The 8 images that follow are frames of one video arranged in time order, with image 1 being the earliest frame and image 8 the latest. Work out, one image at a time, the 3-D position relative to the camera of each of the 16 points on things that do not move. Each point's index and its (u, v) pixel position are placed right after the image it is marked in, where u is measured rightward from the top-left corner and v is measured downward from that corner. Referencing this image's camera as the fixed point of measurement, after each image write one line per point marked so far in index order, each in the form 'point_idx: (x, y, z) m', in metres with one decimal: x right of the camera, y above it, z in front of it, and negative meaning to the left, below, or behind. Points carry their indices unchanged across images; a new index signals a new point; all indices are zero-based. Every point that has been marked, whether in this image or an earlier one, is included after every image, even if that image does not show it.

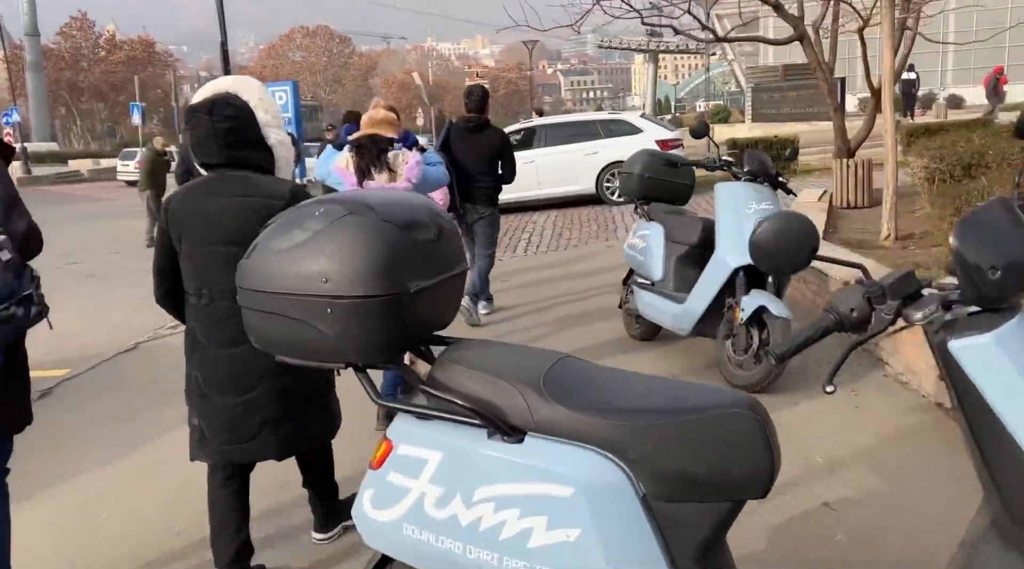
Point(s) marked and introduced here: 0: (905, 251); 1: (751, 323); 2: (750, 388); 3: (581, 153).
0: (+2.4, +0.2, +5.8) m
1: (+1.0, -0.2, +3.8) m
2: (+0.9, -0.4, +3.8) m
3: (+0.8, +1.6, +11.5) m
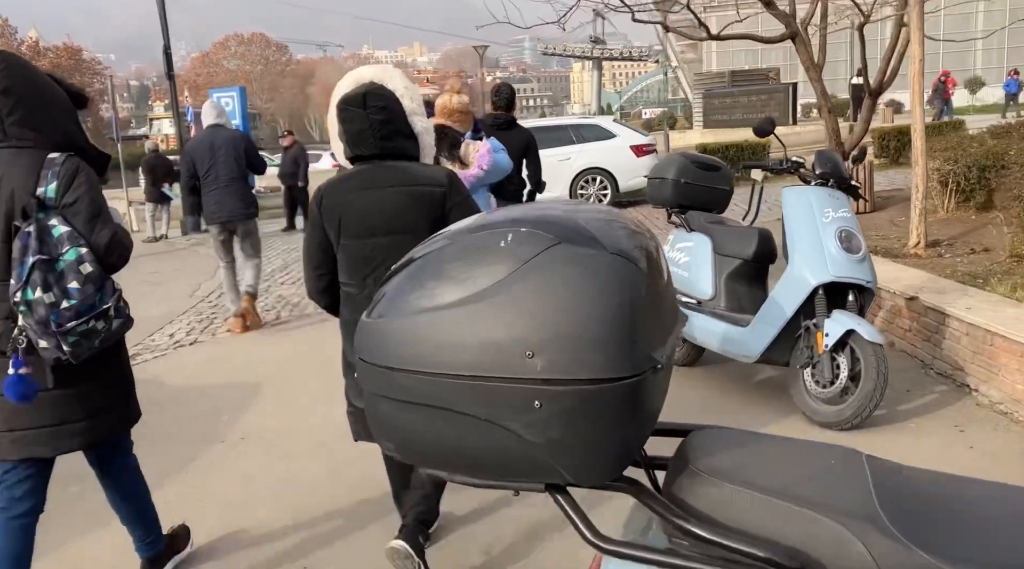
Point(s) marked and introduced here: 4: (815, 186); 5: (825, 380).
0: (+2.4, +0.1, +5.3) m
1: (+1.1, -0.2, +3.3) m
2: (+1.1, -0.5, +3.3) m
3: (+0.5, +1.5, +10.9) m
4: (+1.3, +0.4, +3.9) m
5: (+1.1, -0.3, +3.3) m
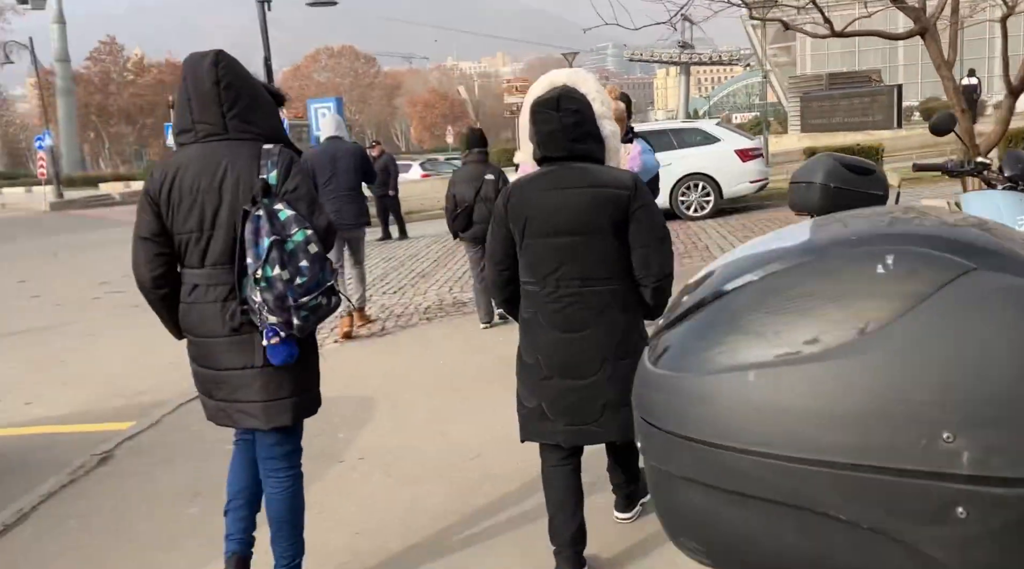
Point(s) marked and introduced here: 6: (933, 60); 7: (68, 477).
0: (+3.1, +0.1, +4.8) m
1: (+1.6, -0.3, +2.9) m
2: (+1.6, -0.5, +2.9) m
3: (+1.6, +1.3, +10.6) m
4: (+1.8, +0.3, +3.5) m
5: (+1.6, -0.4, +2.9) m
6: (+3.3, +1.8, +7.5) m
7: (-2.2, -1.0, +4.7) m
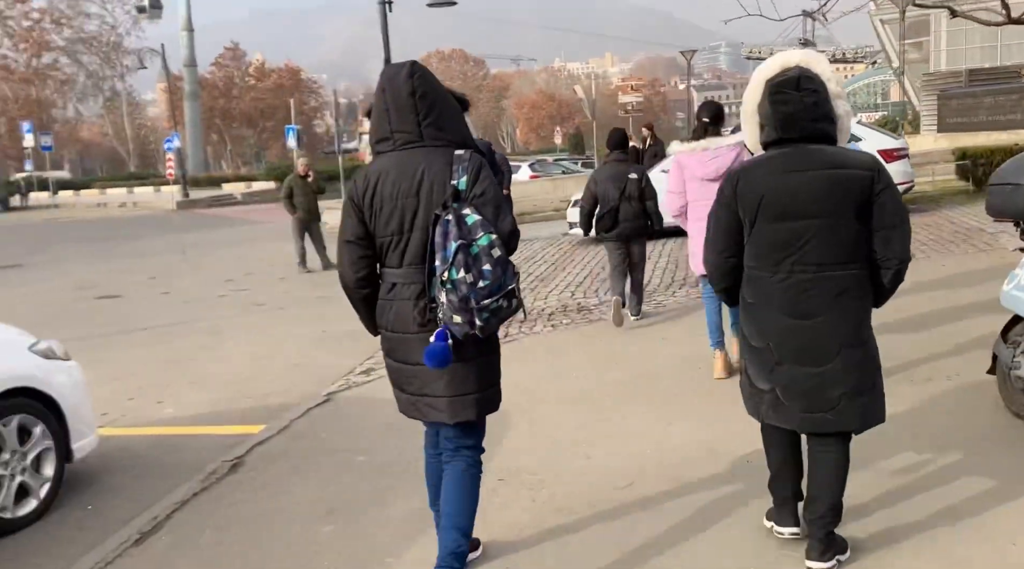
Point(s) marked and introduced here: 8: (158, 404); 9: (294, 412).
0: (+3.8, 0.0, +4.1) m
1: (+2.1, -0.3, +2.4) m
2: (+2.1, -0.6, +2.4) m
3: (+3.0, +1.3, +10.0) m
4: (+2.3, +0.3, +2.9) m
5: (+2.1, -0.4, +2.4) m
6: (+4.3, +1.7, +6.7) m
7: (-1.5, -1.0, +4.6) m
8: (-2.6, -0.9, +7.0) m
9: (-1.4, -0.8, +5.9) m
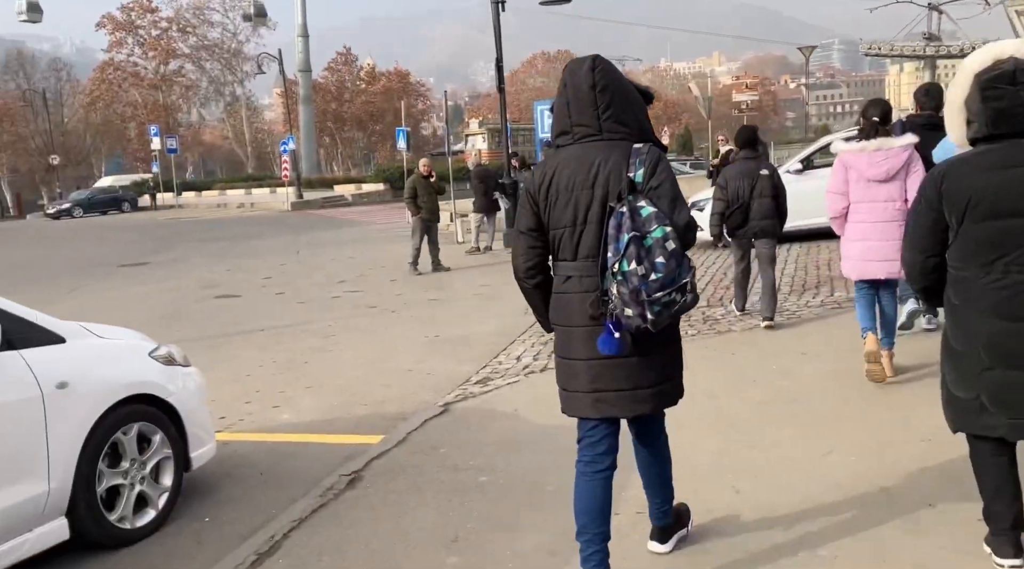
0: (+4.3, -0.1, +3.4) m
1: (+2.4, -0.4, +1.8) m
2: (+2.4, -0.7, +1.8) m
3: (+4.2, +1.2, +9.3) m
4: (+2.8, +0.2, +2.3) m
5: (+2.4, -0.5, +1.9) m
6: (+5.2, +1.6, +5.9) m
7: (-0.9, -1.0, +4.4) m
8: (-1.7, -0.9, +6.9) m
9: (-0.6, -0.8, +5.7) m
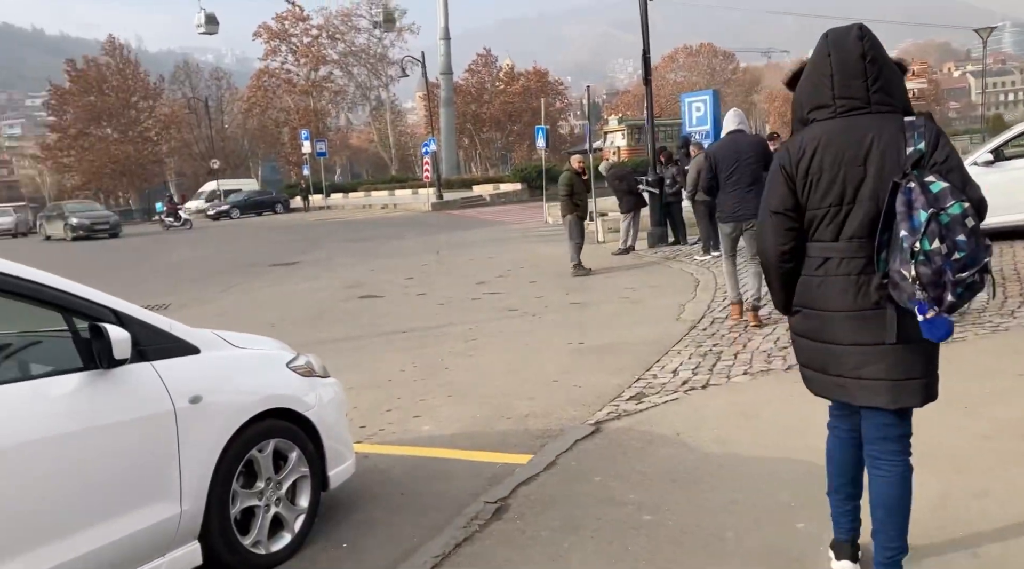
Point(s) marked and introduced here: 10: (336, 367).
0: (+4.8, -0.2, +2.2) m
1: (+2.7, -0.5, +0.9) m
2: (+2.7, -0.7, +0.9) m
3: (+5.5, +1.1, +8.1) m
4: (+3.1, +0.1, +1.4) m
5: (+2.7, -0.6, +1.0) m
6: (+6.0, +1.5, +4.6) m
7: (-0.2, -1.0, +4.0) m
8: (-0.7, -0.9, +6.6) m
9: (+0.3, -0.9, +5.2) m
10: (-1.6, -0.8, +8.7) m
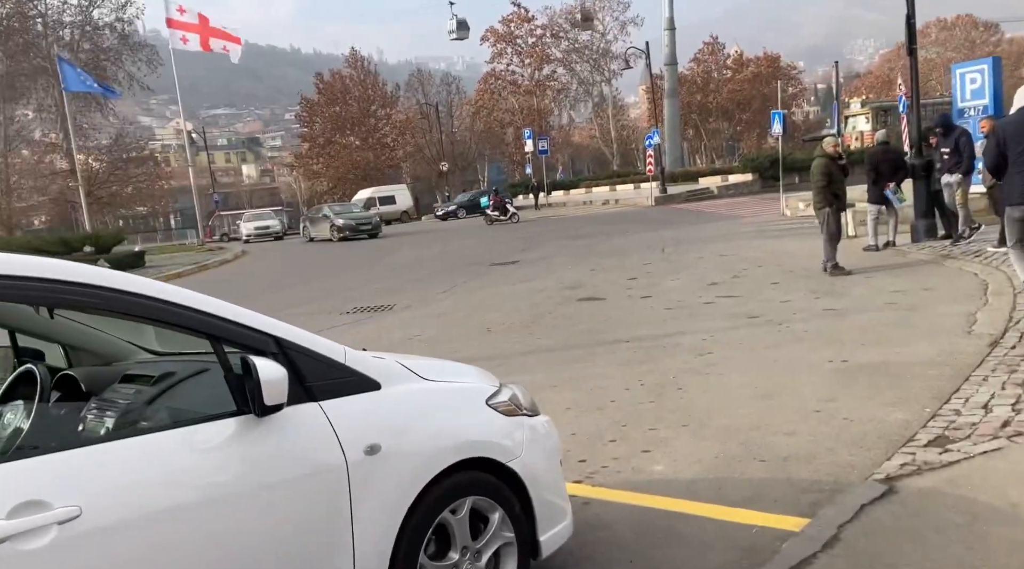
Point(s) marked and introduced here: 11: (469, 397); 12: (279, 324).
0: (+5.1, -0.2, 0.0) m
1: (+2.7, -0.5, -0.8) m
2: (+2.7, -0.8, -0.8) m
3: (+7.2, +1.1, +5.5) m
4: (+3.3, +0.1, -0.4) m
5: (+2.8, -0.6, -0.7) m
6: (+6.8, +1.5, +2.0) m
7: (+0.6, -1.1, +2.9) m
8: (+0.8, -1.0, +5.5) m
9: (+1.4, -0.9, +3.9) m
10: (+0.3, -0.8, +7.8) m
11: (-0.2, -0.4, +3.7) m
12: (-0.8, -0.1, +3.3) m
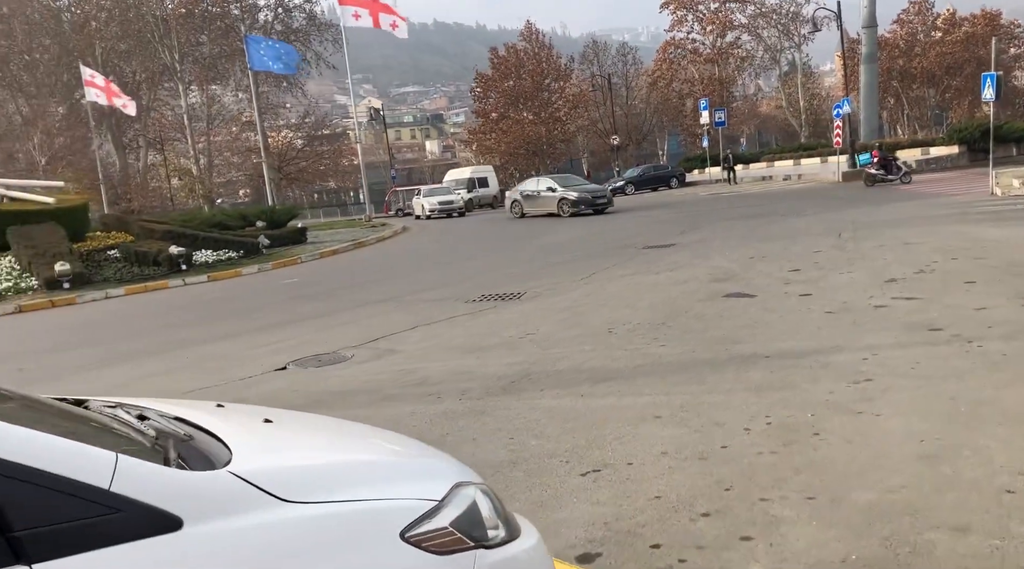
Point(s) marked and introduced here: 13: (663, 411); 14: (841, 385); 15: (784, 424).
0: (+4.1, -0.5, -2.3) m
1: (+1.7, -0.8, -2.6) m
2: (+1.7, -1.1, -2.6) m
3: (+7.3, +0.9, +2.7) m
4: (+2.3, -0.2, -2.4) m
5: (+1.7, -0.9, -2.6) m
6: (+6.3, +1.2, -0.8) m
7: (+0.3, -1.3, +1.4) m
8: (+1.0, -1.1, +3.9) m
9: (+1.2, -1.1, +2.3) m
10: (+1.0, -0.8, +6.2) m
11: (-0.3, -0.6, +2.3) m
12: (-1.0, -0.3, +2.0) m
13: (+1.0, -0.8, +6.1) m
14: (+2.2, -0.7, +6.1) m
15: (+1.6, -0.8, +5.5) m
